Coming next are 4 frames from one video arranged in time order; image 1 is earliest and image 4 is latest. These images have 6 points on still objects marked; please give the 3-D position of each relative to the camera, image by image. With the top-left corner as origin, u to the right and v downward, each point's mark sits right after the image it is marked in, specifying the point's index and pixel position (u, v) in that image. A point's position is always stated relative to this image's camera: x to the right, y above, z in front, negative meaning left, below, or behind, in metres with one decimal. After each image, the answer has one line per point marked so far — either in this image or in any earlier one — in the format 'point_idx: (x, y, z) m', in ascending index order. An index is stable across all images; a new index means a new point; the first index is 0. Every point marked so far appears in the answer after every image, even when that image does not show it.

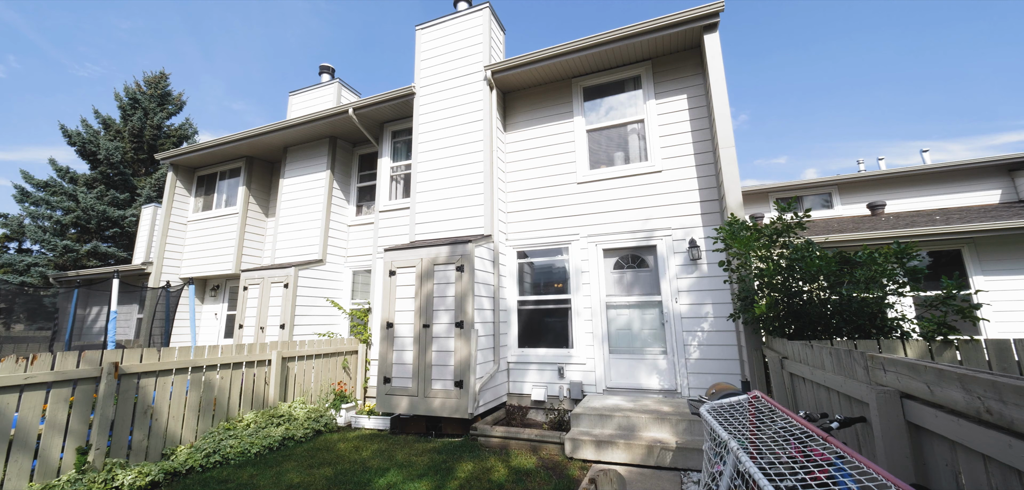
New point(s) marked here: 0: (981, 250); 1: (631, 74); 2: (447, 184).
0: (+7.0, -0.1, +5.9) m
1: (+1.8, +2.6, +6.1) m
2: (-1.0, +1.0, +6.2) m
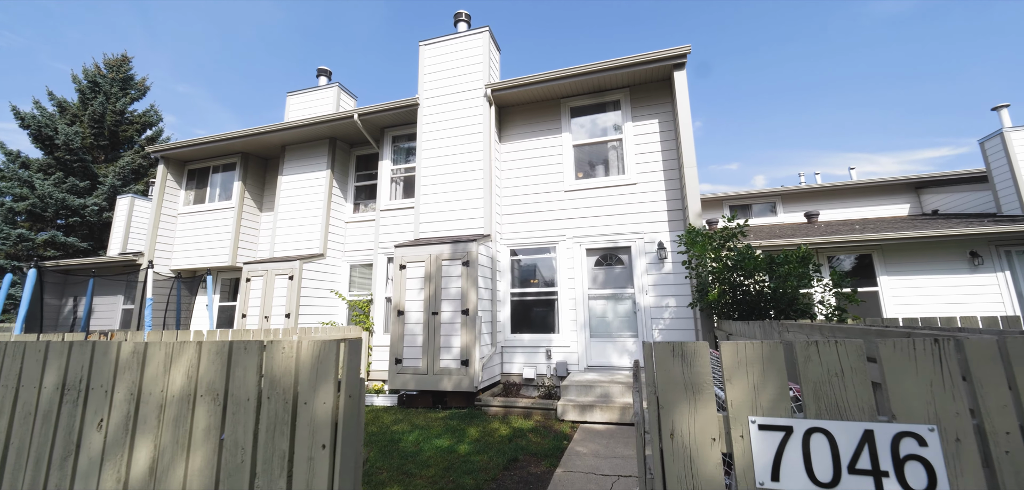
0: (+6.9, -0.2, +7.3) m
1: (+1.8, +2.6, +7.1) m
2: (-1.1, +1.0, +7.0) m
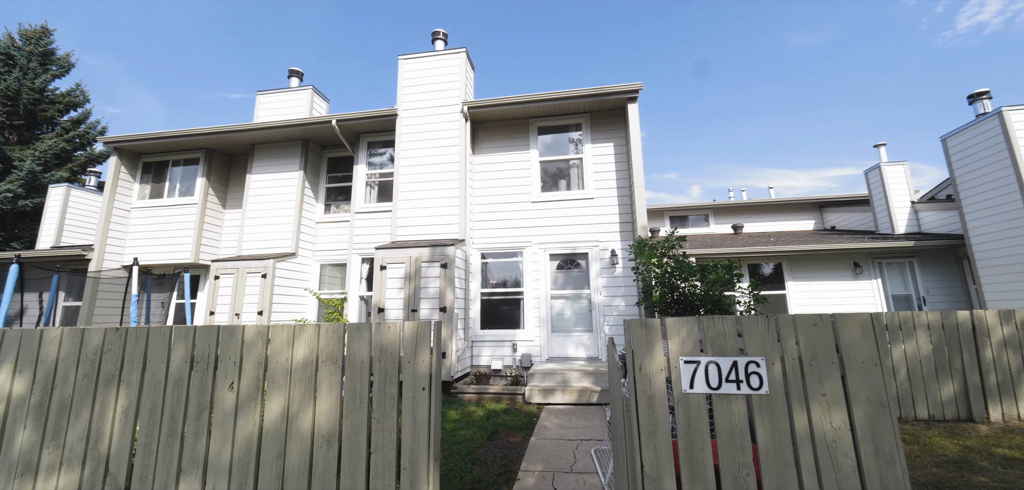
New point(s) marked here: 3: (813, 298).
0: (+6.2, -0.4, +8.9) m
1: (+1.2, +2.5, +8.0) m
2: (-1.6, +1.0, +7.5) m
3: (+6.5, -1.1, +8.7) m
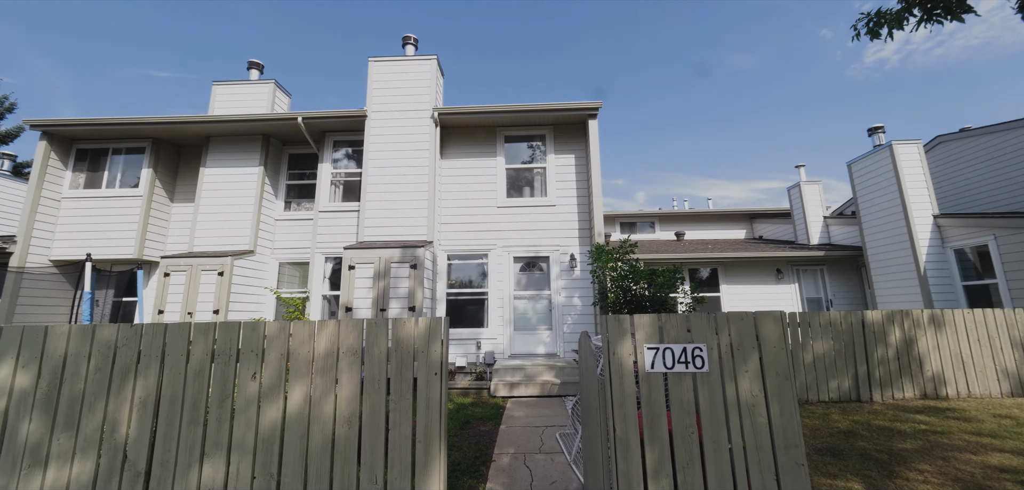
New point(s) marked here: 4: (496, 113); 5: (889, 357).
0: (+5.3, -0.6, +9.9) m
1: (+0.5, +2.4, +8.5) m
2: (-2.2, +0.9, +7.7) m
3: (+5.7, -1.3, +9.8) m
4: (-0.3, +2.6, +8.0) m
5: (+4.9, -1.4, +5.2) m
